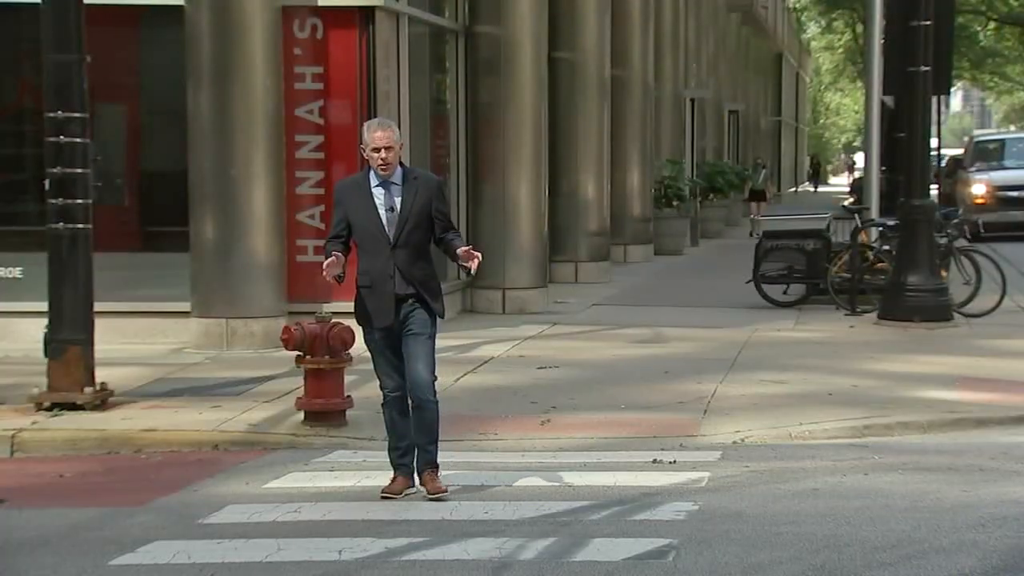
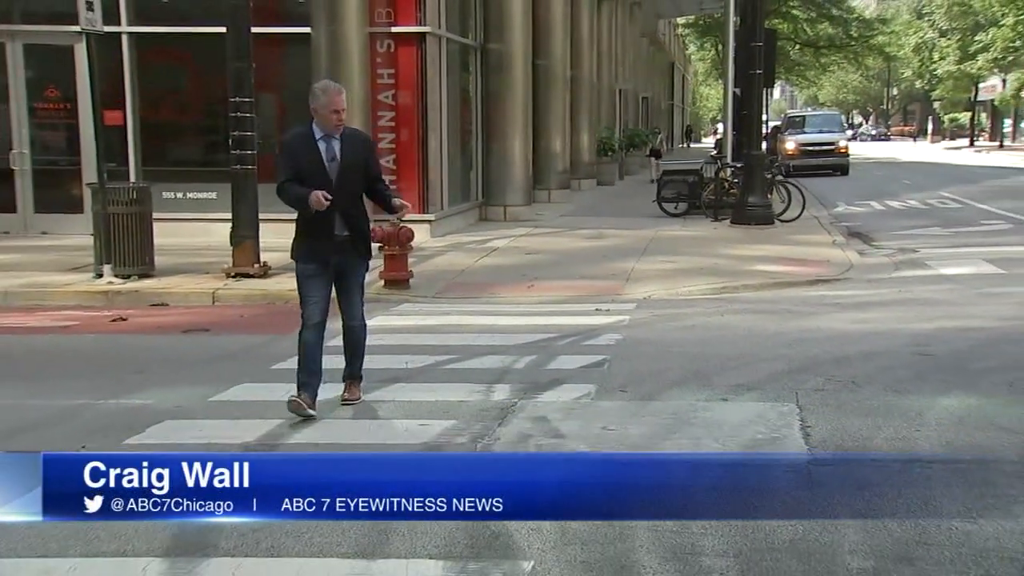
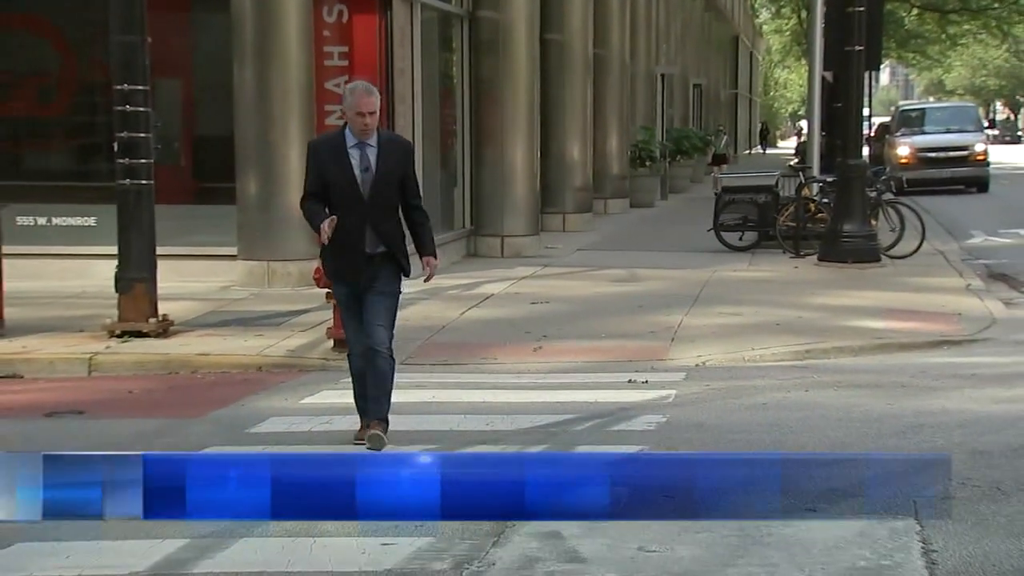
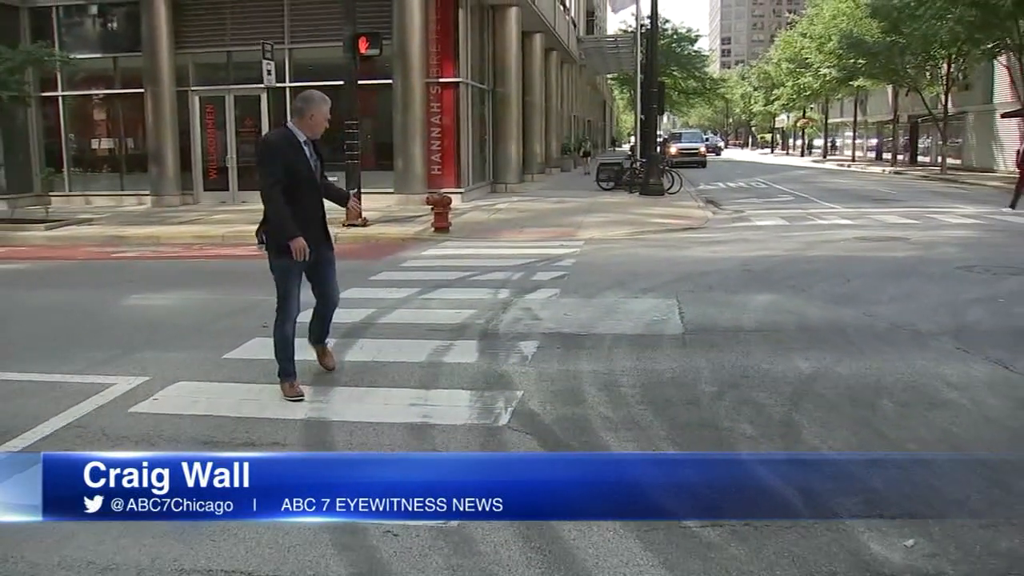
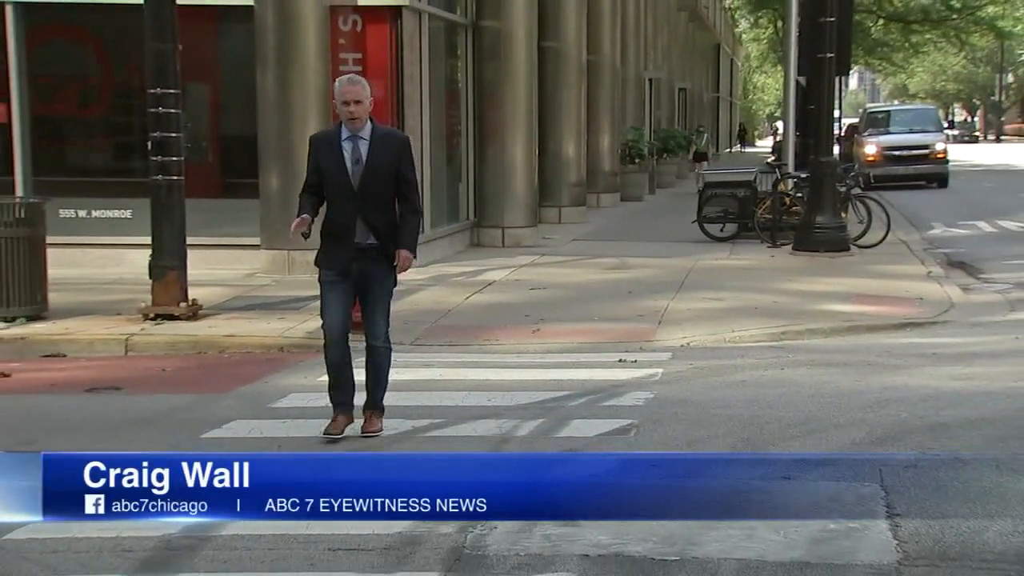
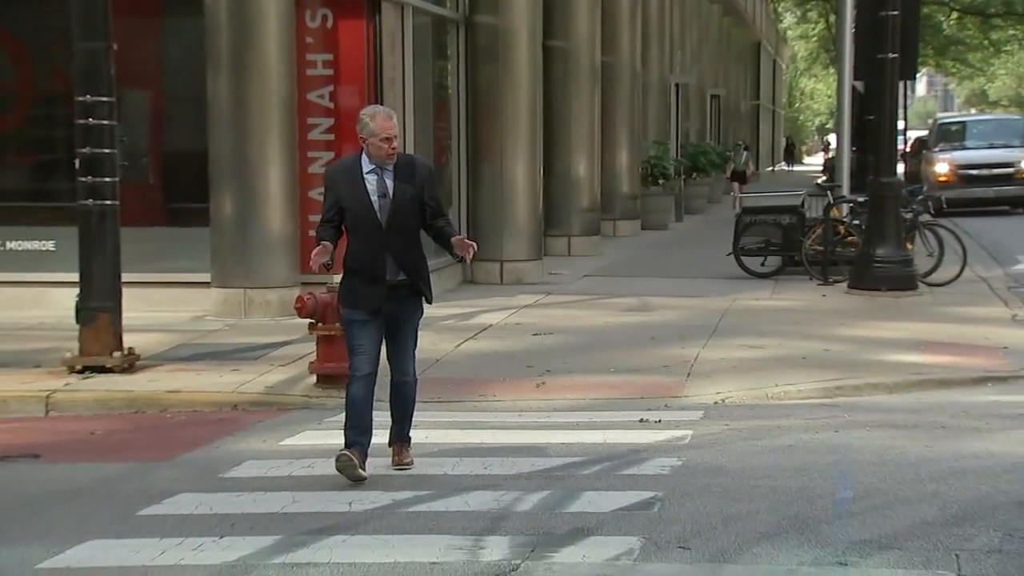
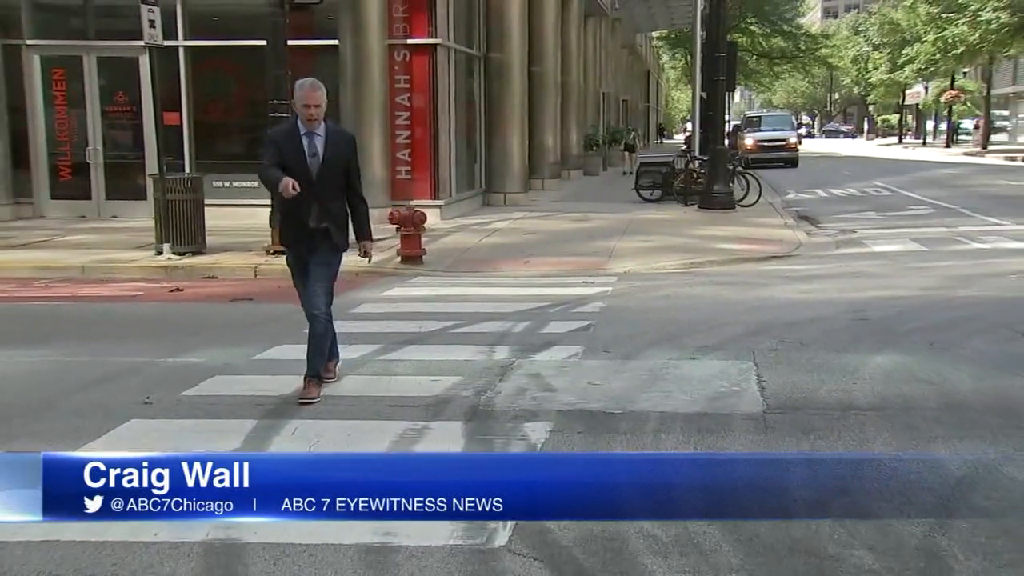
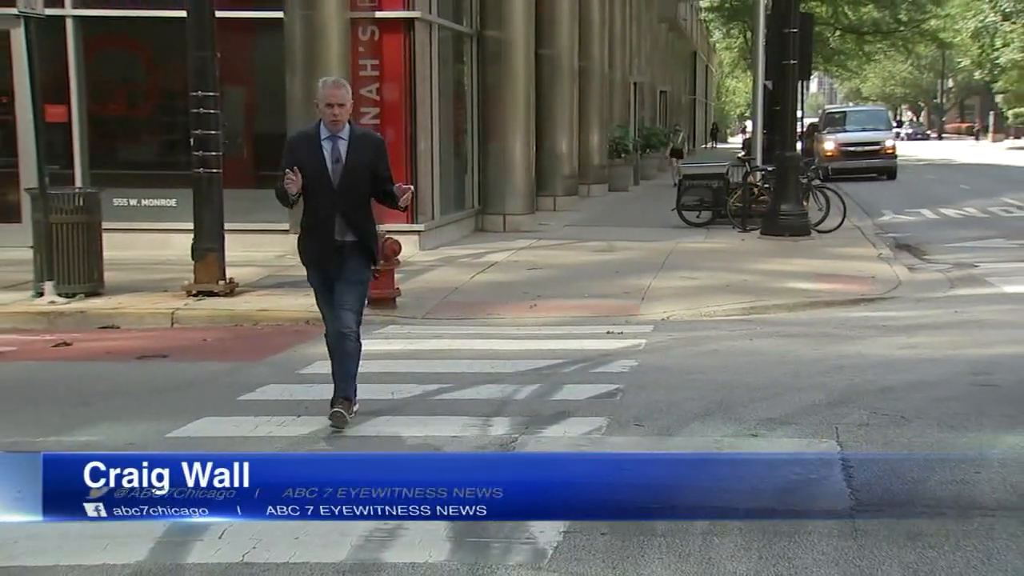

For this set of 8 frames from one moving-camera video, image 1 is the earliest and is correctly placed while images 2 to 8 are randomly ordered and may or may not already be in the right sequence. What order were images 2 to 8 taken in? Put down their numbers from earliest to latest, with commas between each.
6, 3, 5, 8, 2, 7, 4
